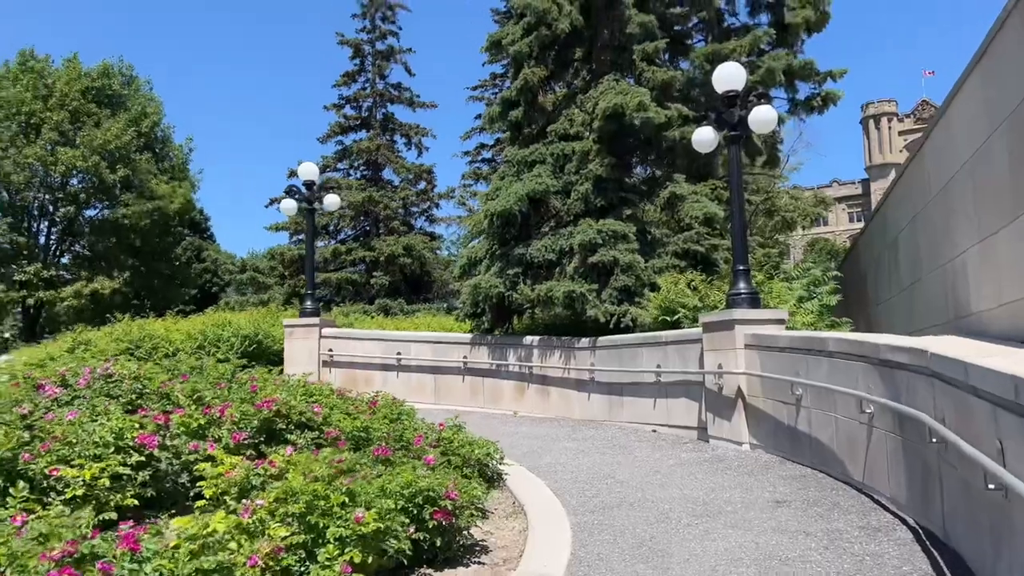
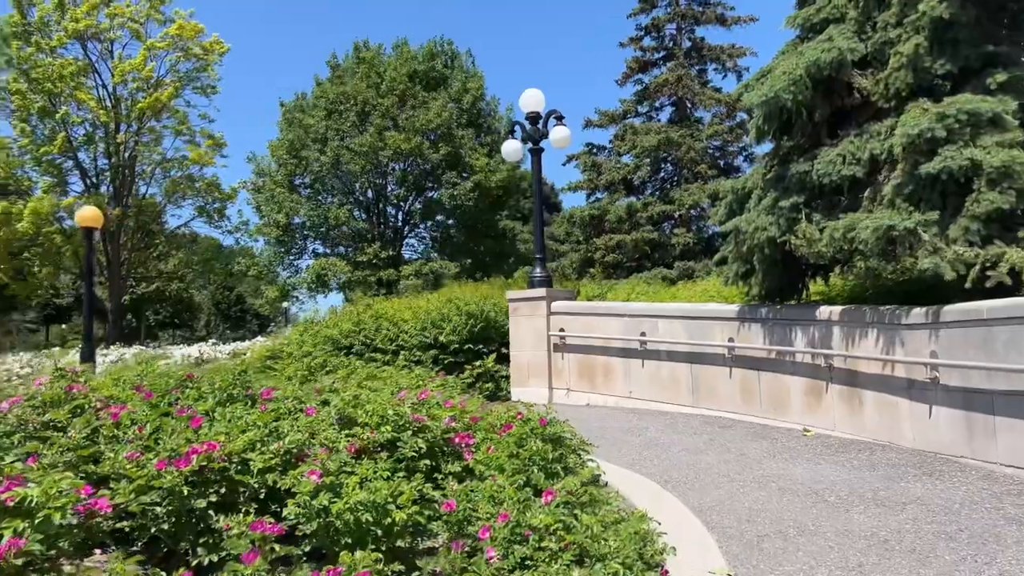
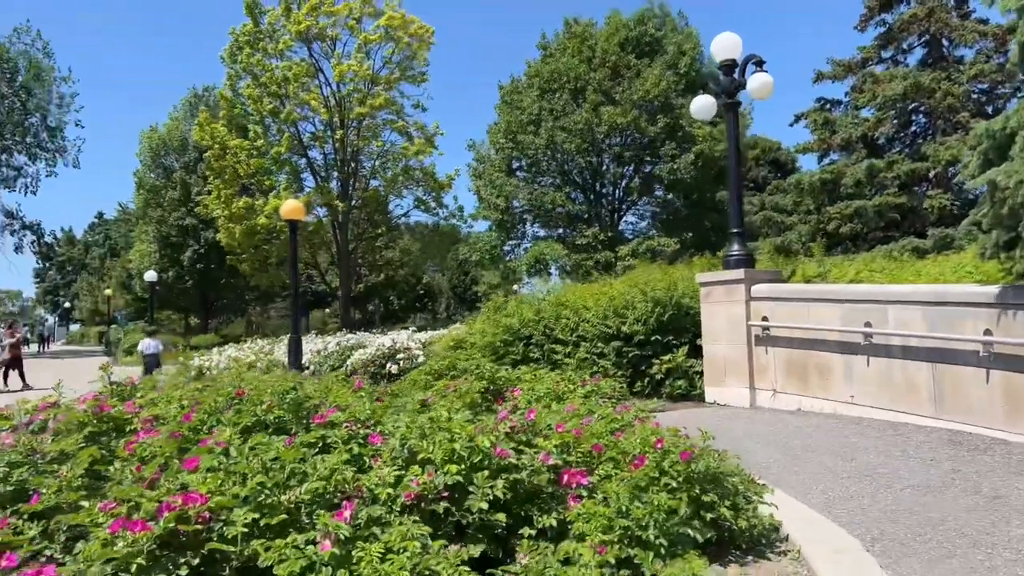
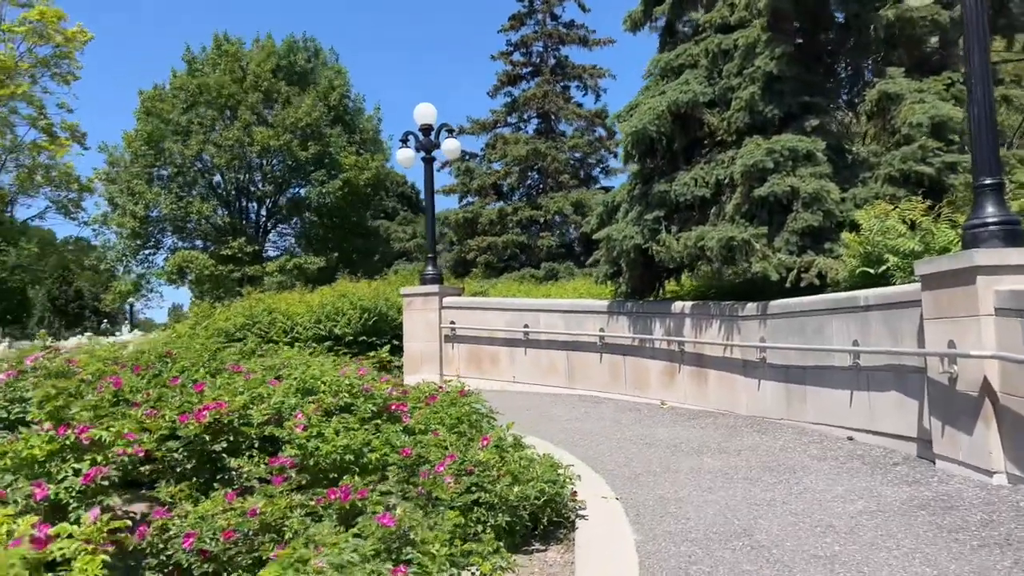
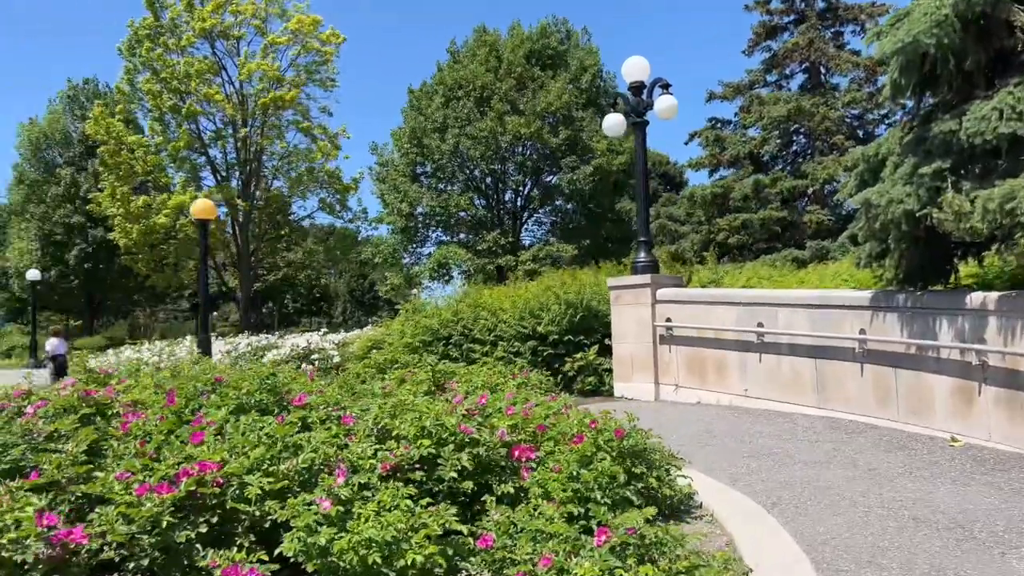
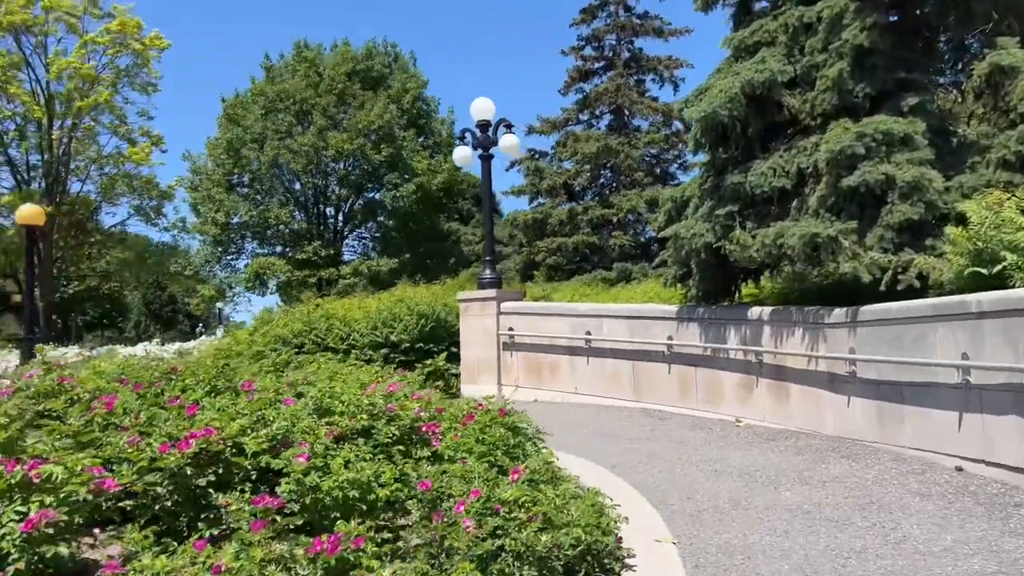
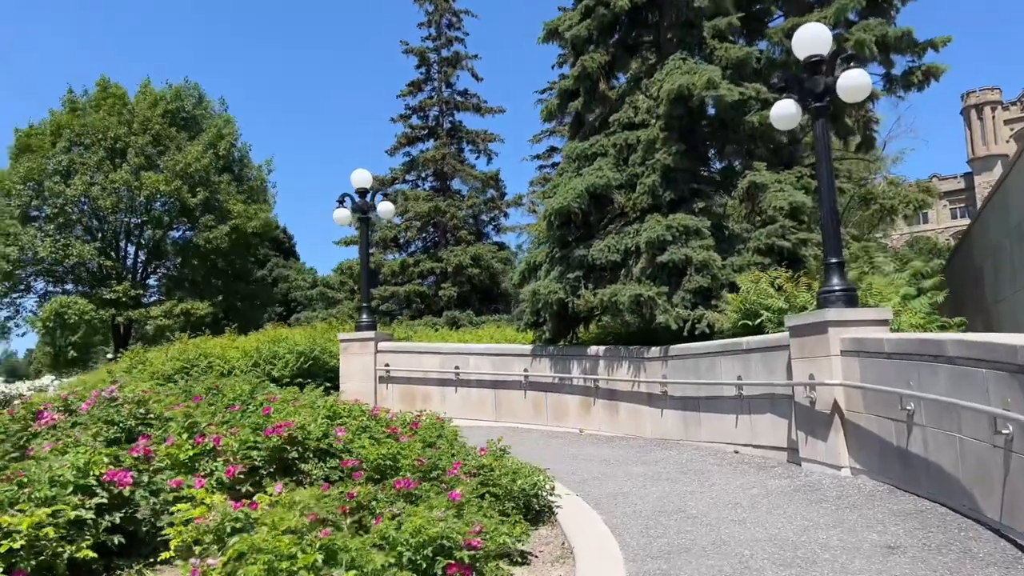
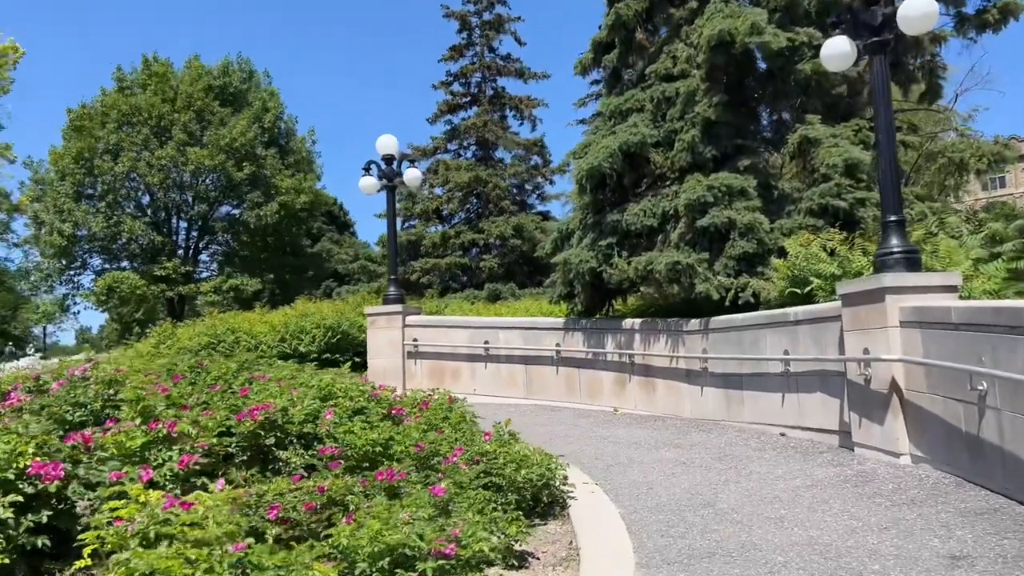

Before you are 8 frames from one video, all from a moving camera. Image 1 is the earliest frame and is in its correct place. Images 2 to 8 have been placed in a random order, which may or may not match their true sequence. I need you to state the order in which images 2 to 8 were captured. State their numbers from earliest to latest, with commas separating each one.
7, 8, 4, 6, 2, 5, 3
